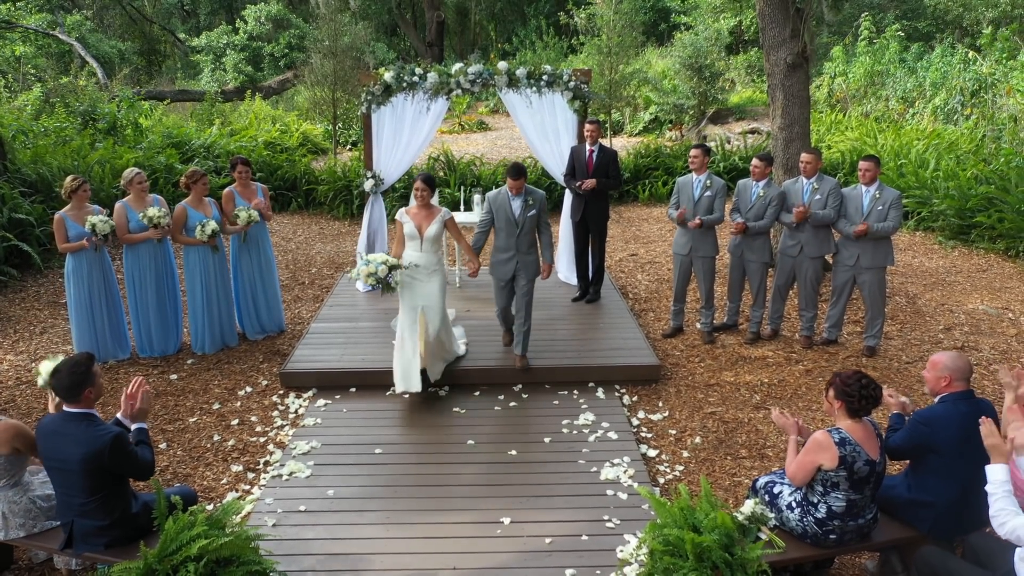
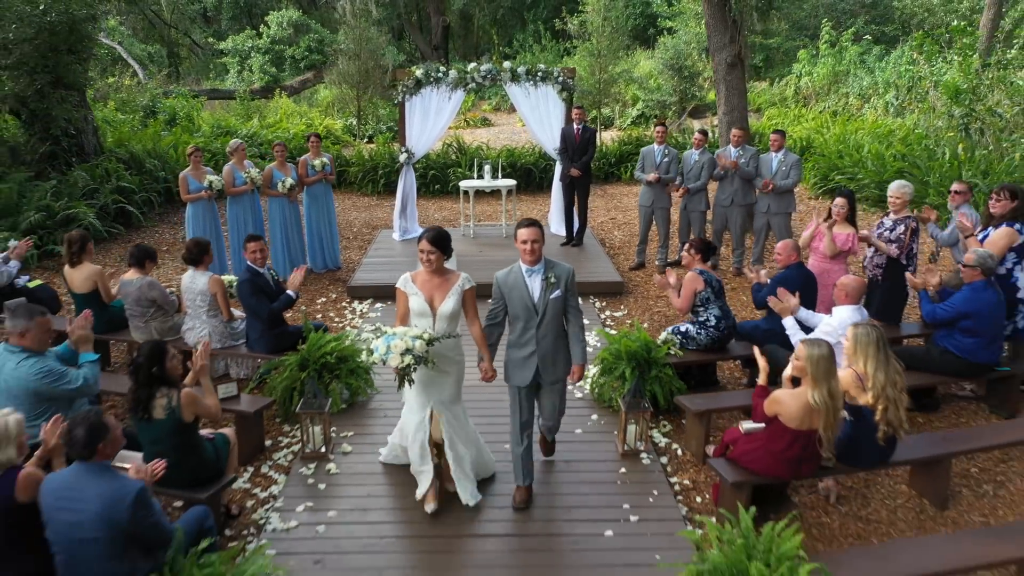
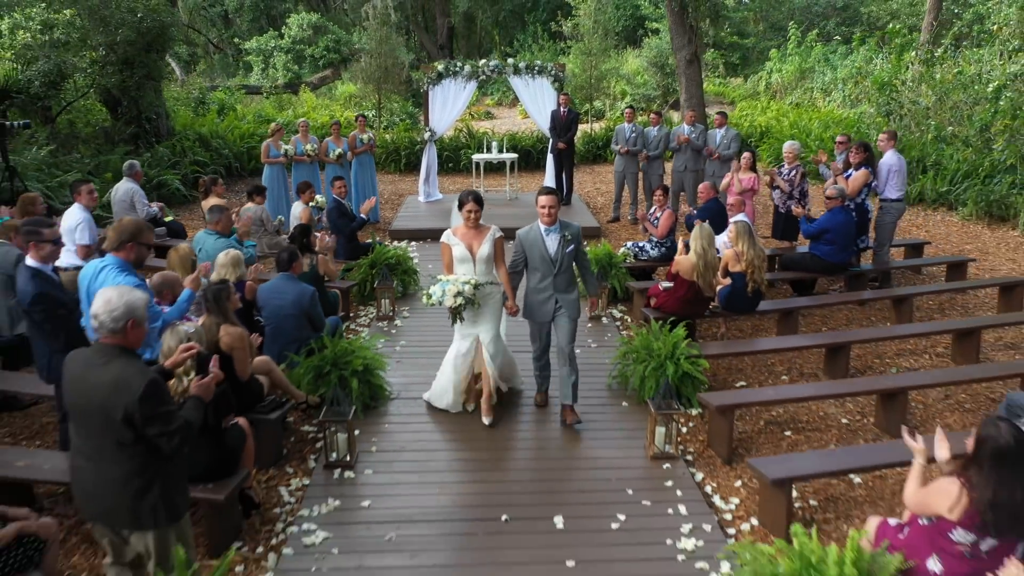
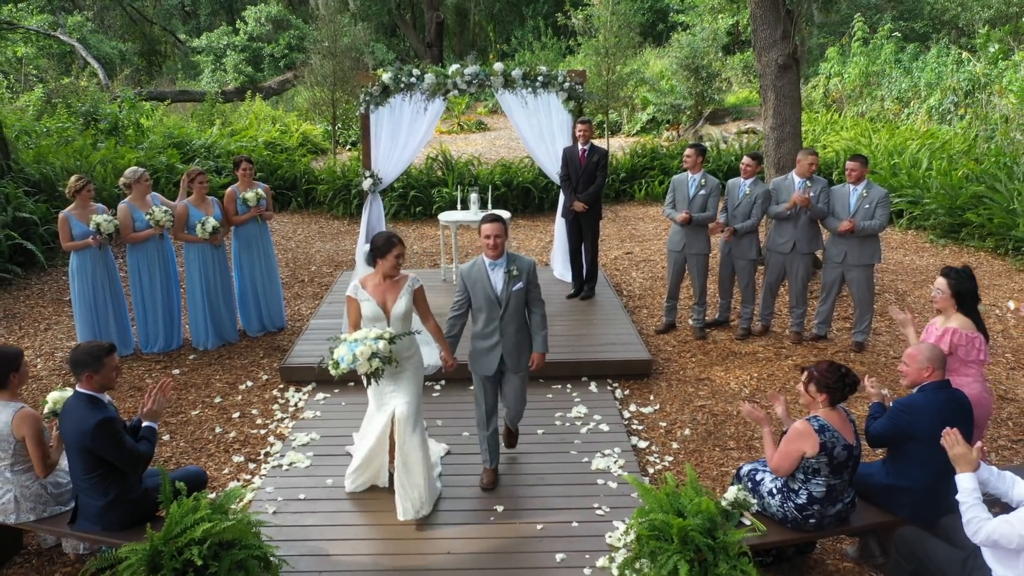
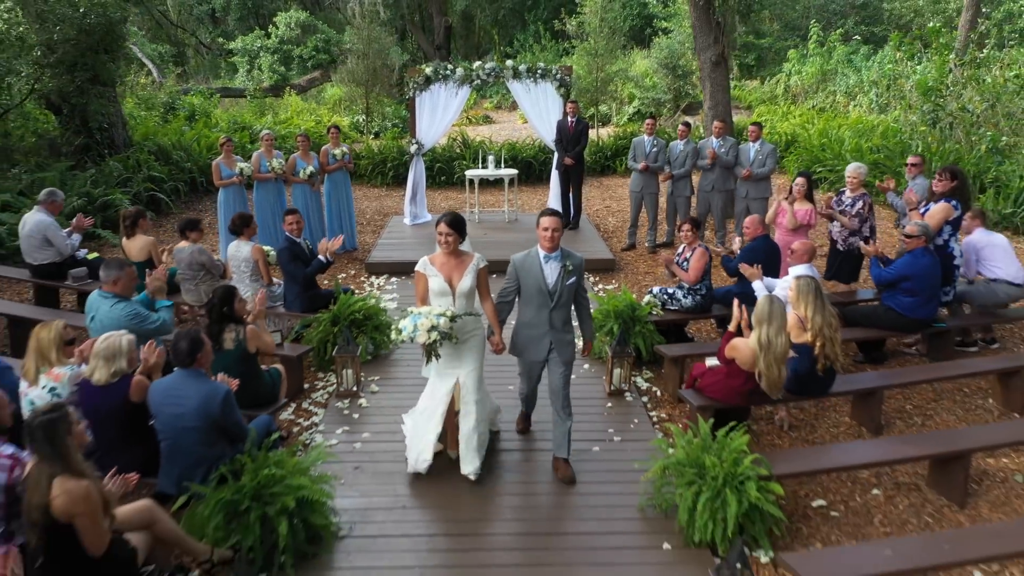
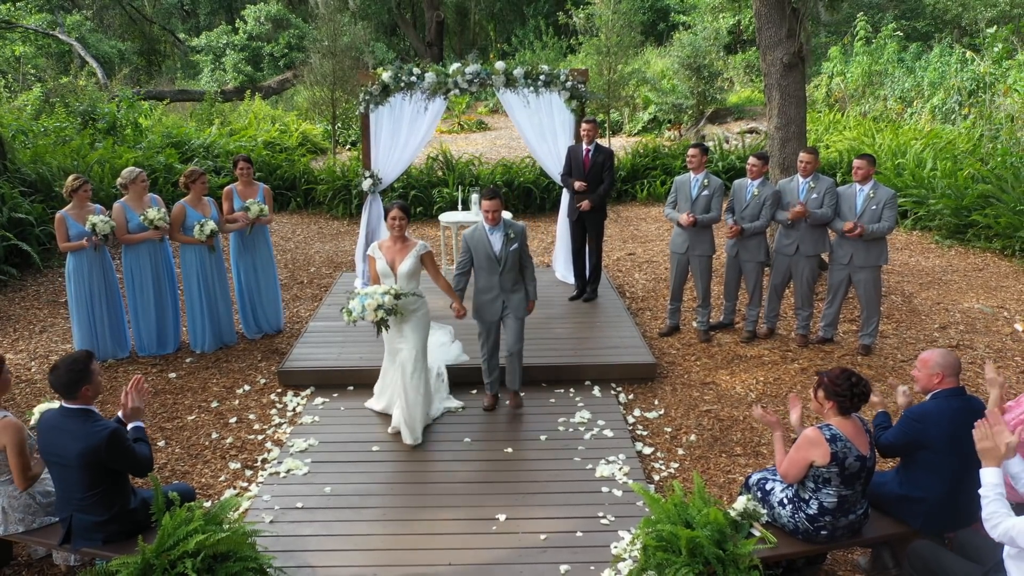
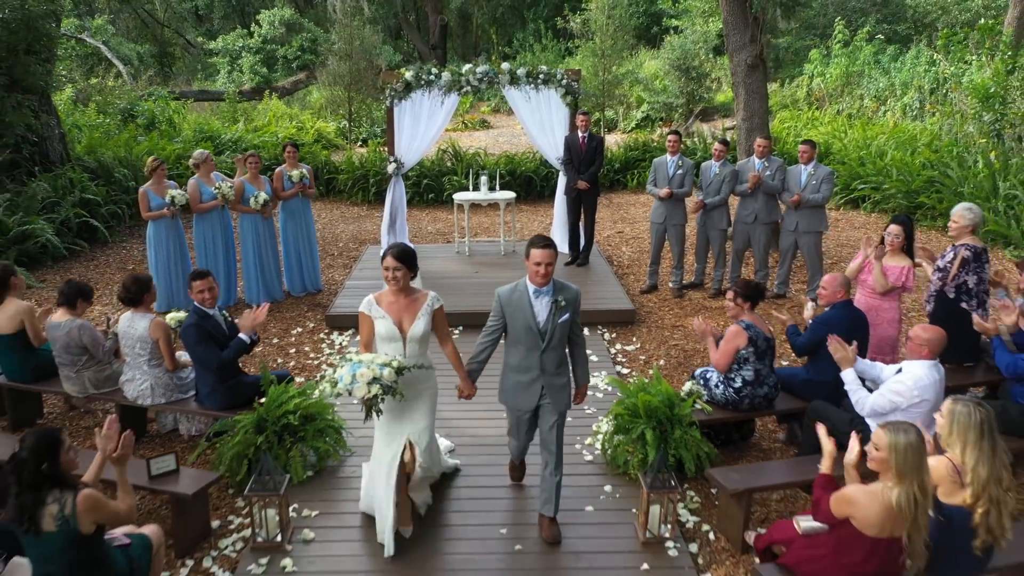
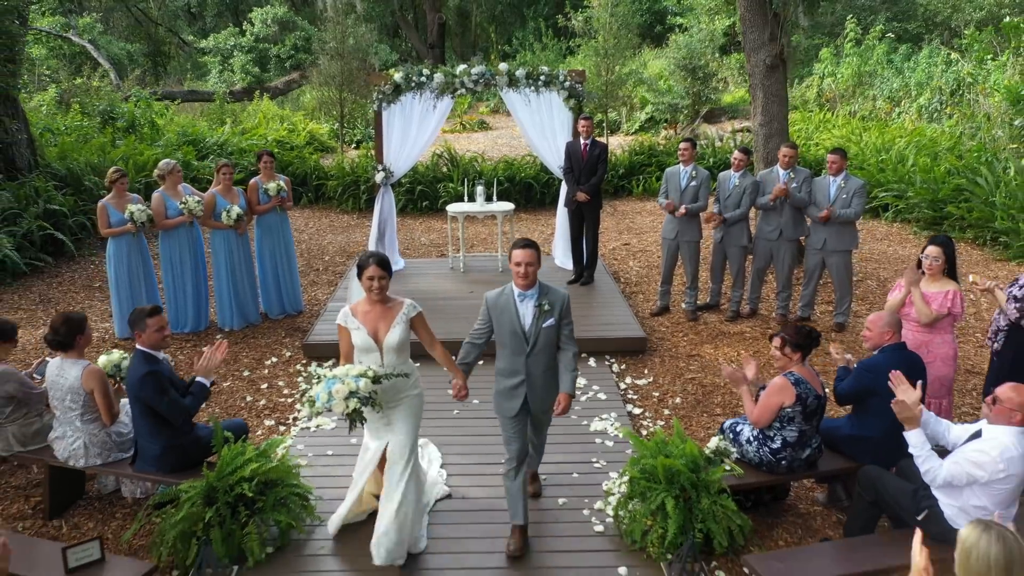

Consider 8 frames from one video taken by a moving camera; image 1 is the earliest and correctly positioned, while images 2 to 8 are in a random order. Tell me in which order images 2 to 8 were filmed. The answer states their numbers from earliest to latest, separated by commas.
6, 4, 8, 7, 2, 5, 3
